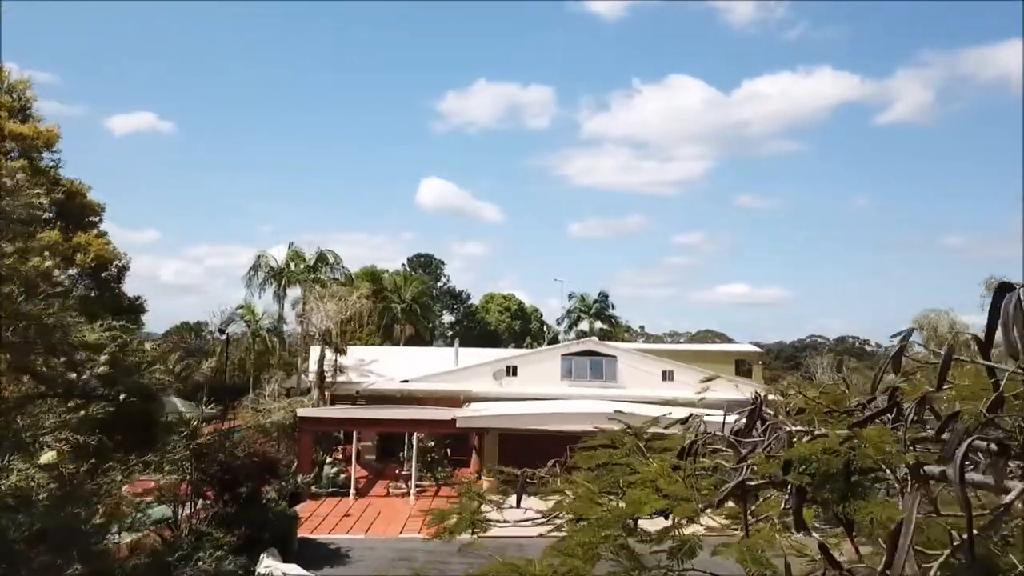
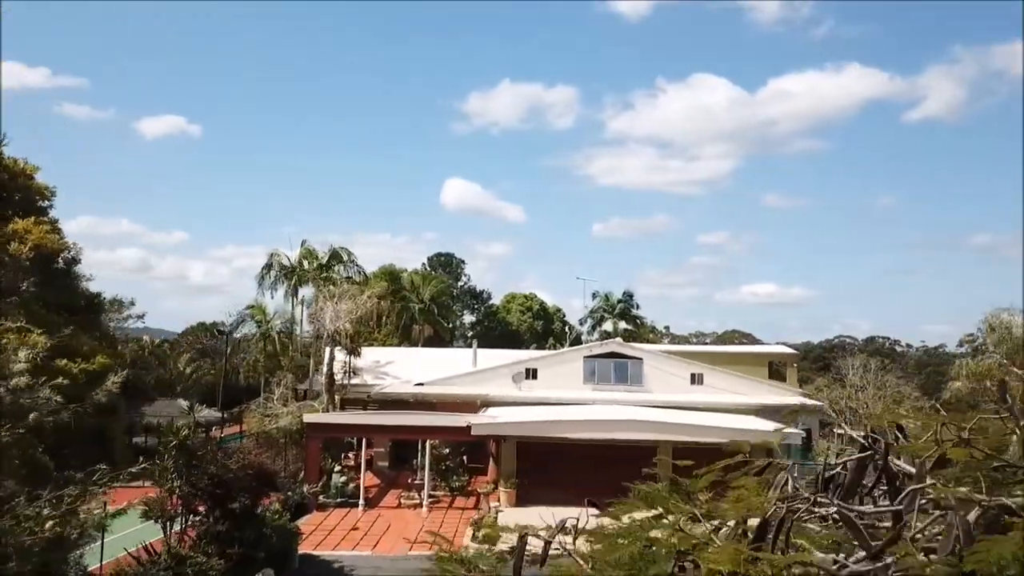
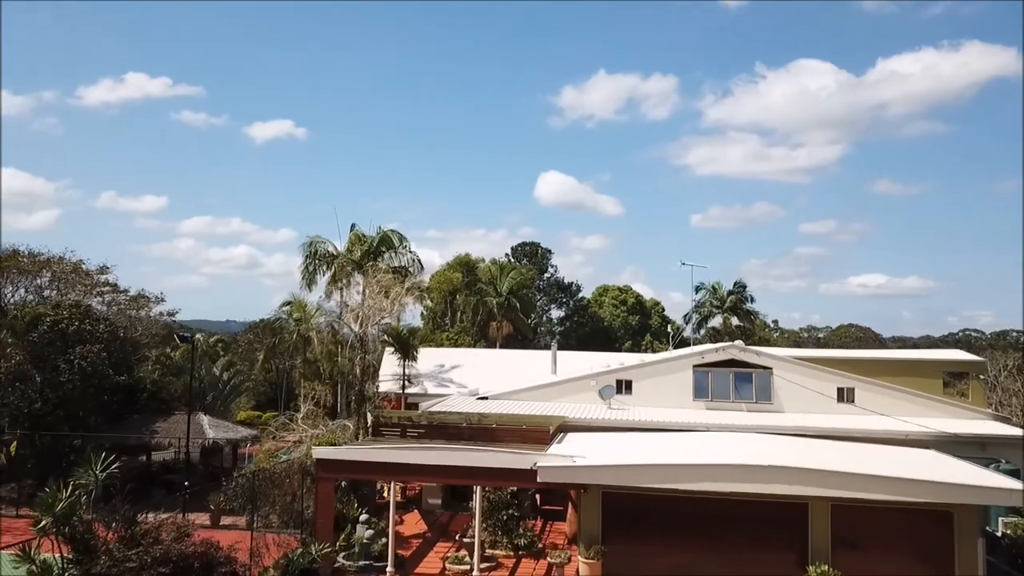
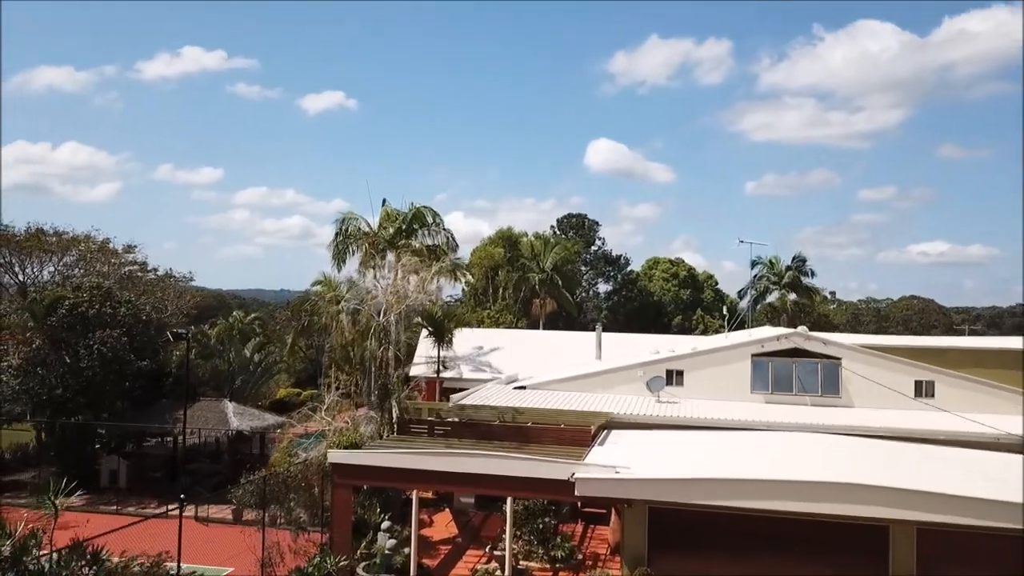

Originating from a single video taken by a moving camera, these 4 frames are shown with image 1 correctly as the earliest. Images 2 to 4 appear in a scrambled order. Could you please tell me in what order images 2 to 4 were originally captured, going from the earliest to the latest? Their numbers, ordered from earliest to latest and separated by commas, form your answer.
2, 3, 4
